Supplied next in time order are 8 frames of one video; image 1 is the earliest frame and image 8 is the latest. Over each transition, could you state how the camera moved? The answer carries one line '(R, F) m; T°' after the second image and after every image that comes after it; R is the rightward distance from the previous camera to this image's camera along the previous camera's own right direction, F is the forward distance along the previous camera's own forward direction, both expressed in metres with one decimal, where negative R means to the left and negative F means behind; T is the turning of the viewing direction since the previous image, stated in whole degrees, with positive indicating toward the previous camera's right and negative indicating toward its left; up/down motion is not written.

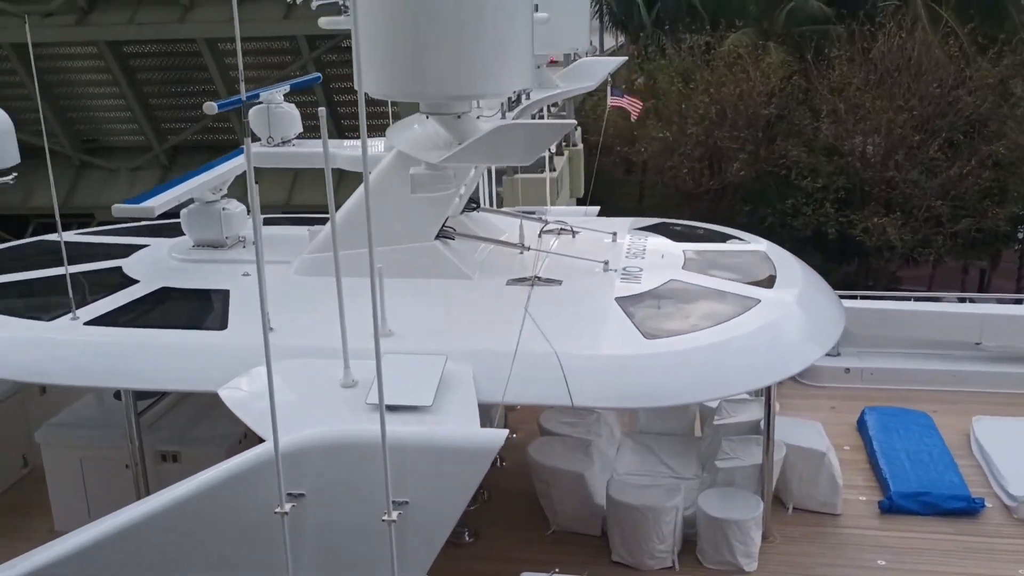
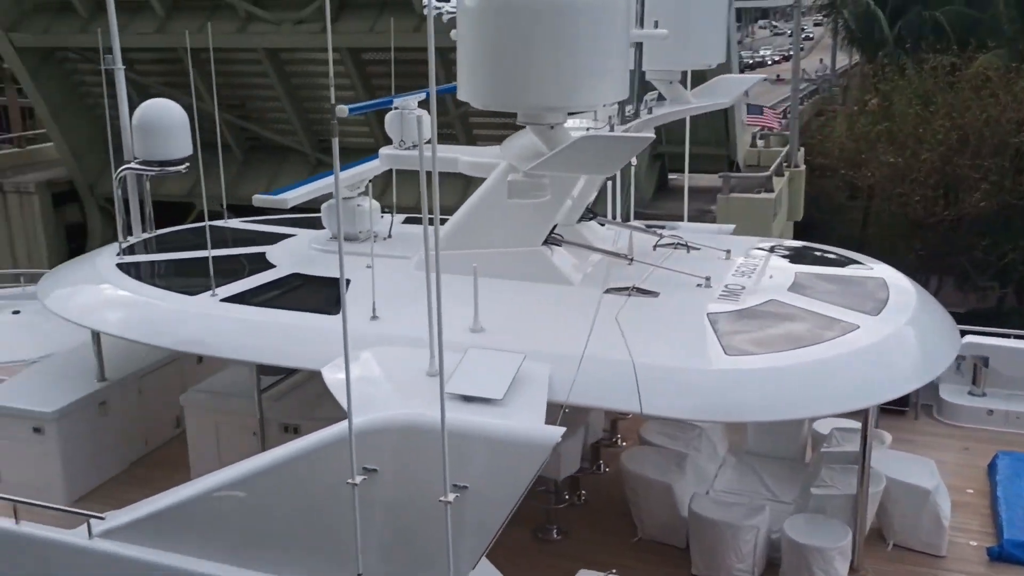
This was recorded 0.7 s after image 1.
(+0.4, -0.1) m; -11°
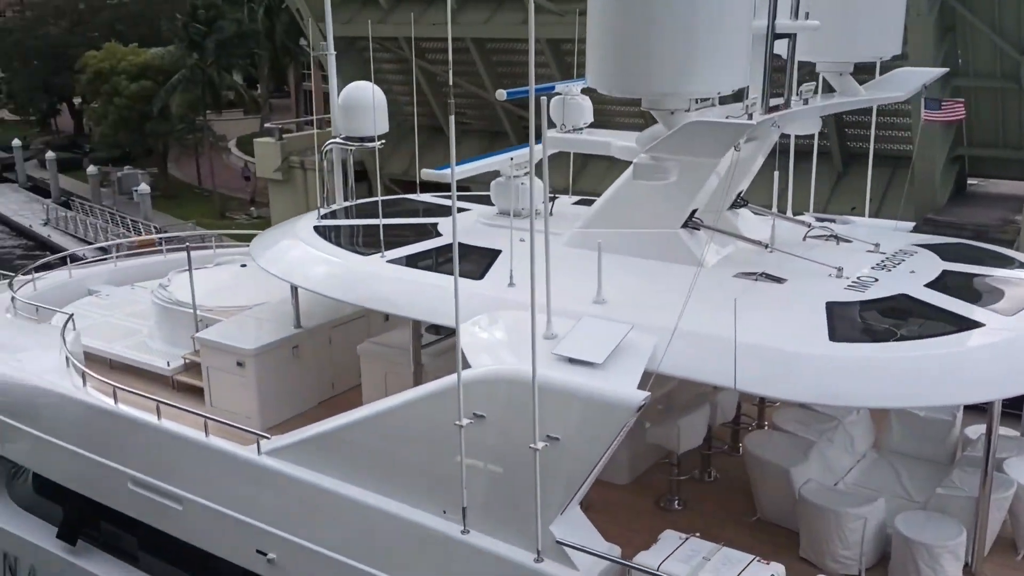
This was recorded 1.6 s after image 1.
(+0.6, -0.3) m; -14°
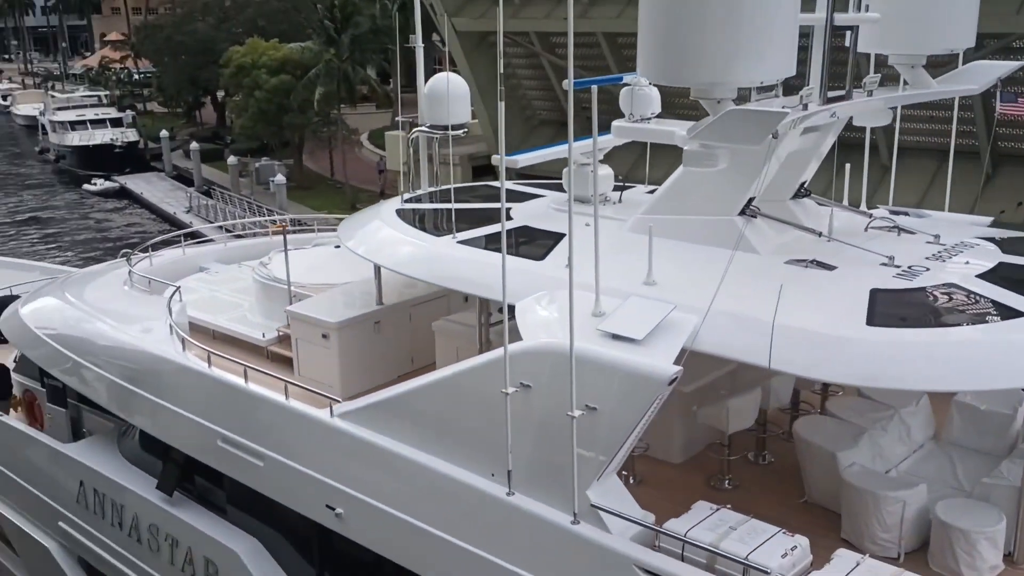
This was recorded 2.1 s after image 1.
(+0.3, -0.2) m; -7°
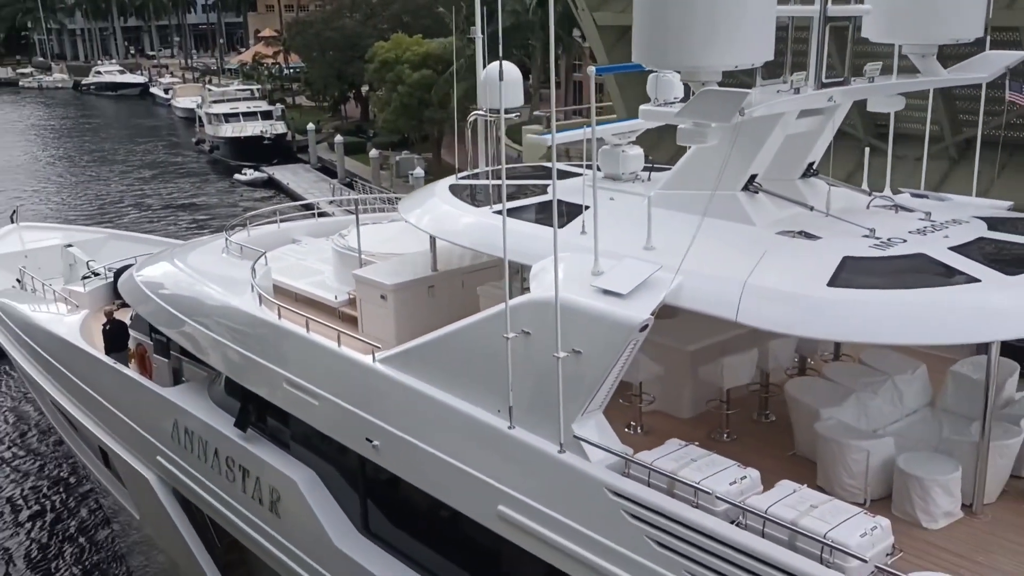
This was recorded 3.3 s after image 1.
(+0.6, -0.6) m; -7°
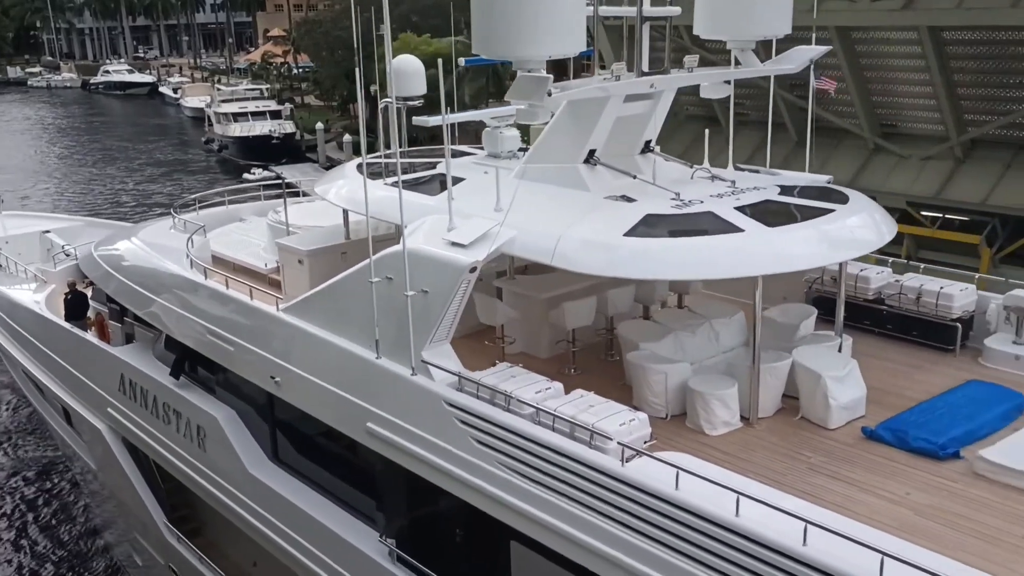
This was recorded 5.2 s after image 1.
(+0.8, -1.0) m; 0°
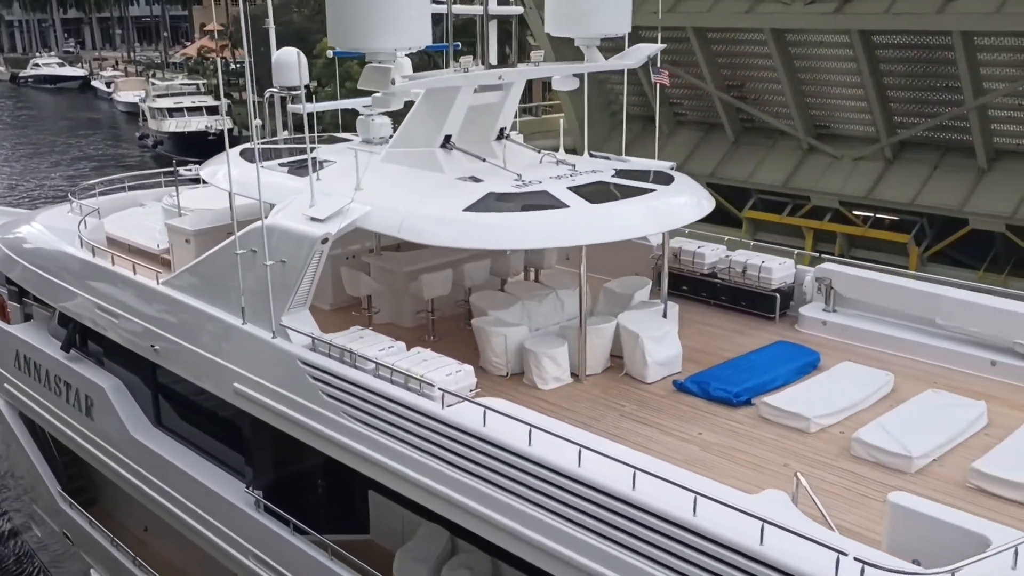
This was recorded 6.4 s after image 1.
(+0.6, -0.6) m; +3°
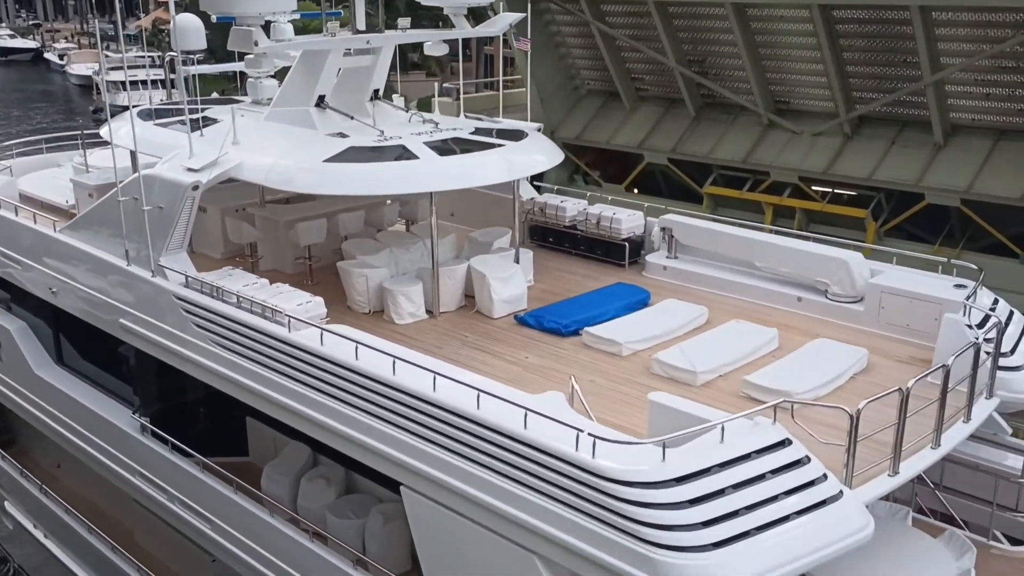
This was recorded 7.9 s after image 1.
(+0.7, -0.7) m; +2°
